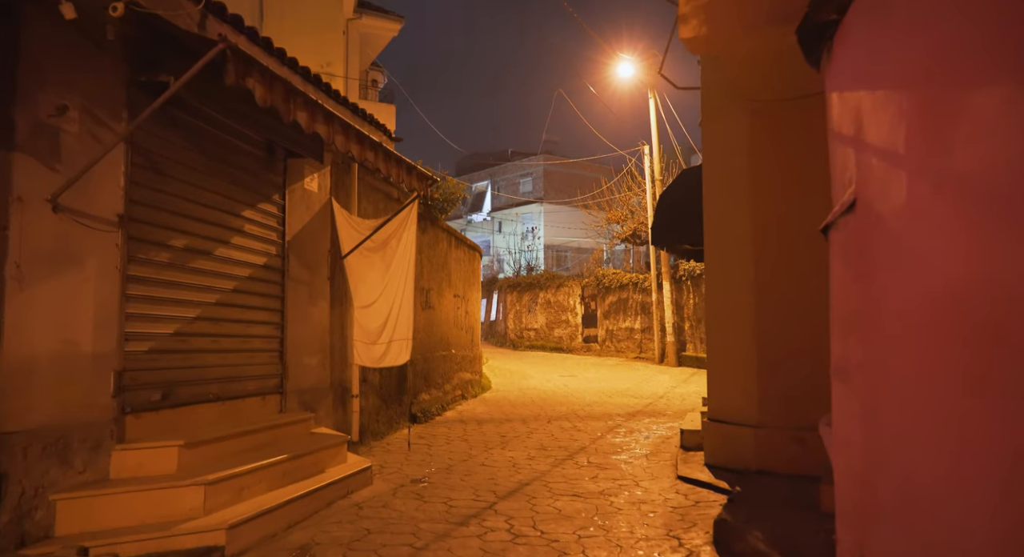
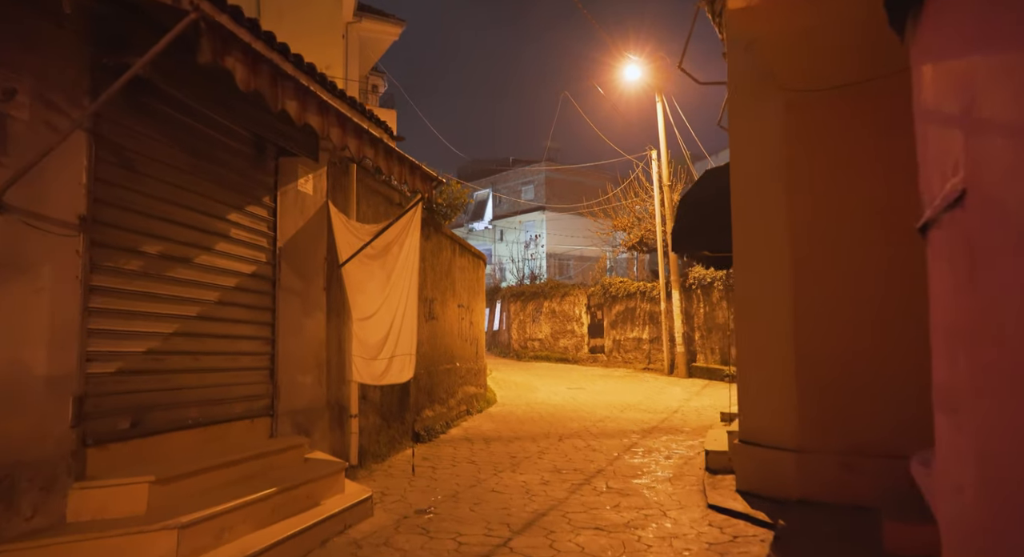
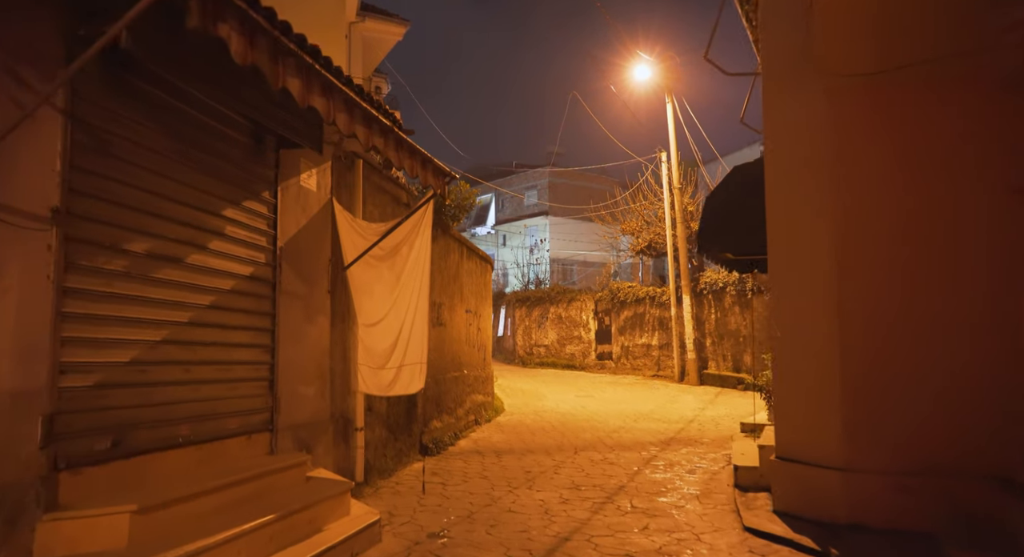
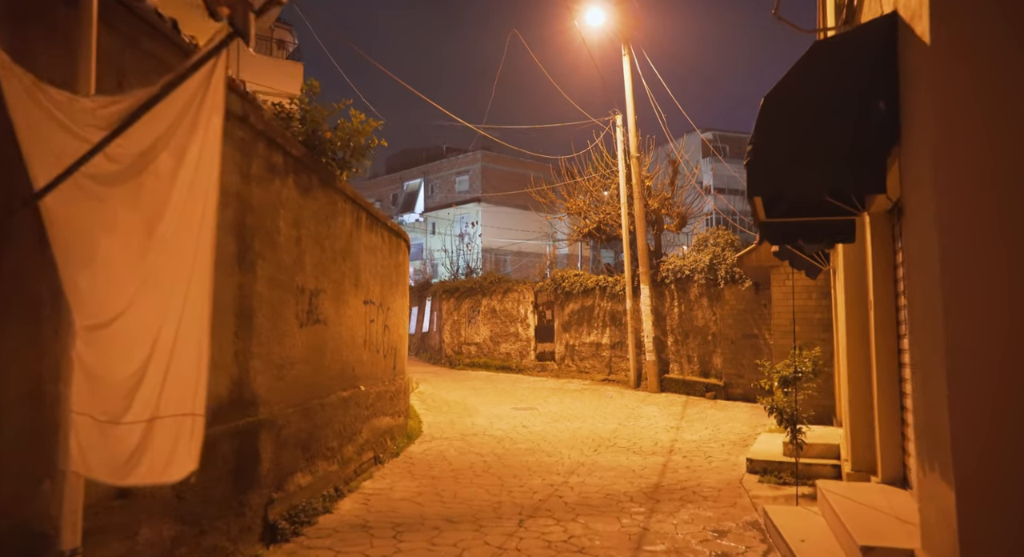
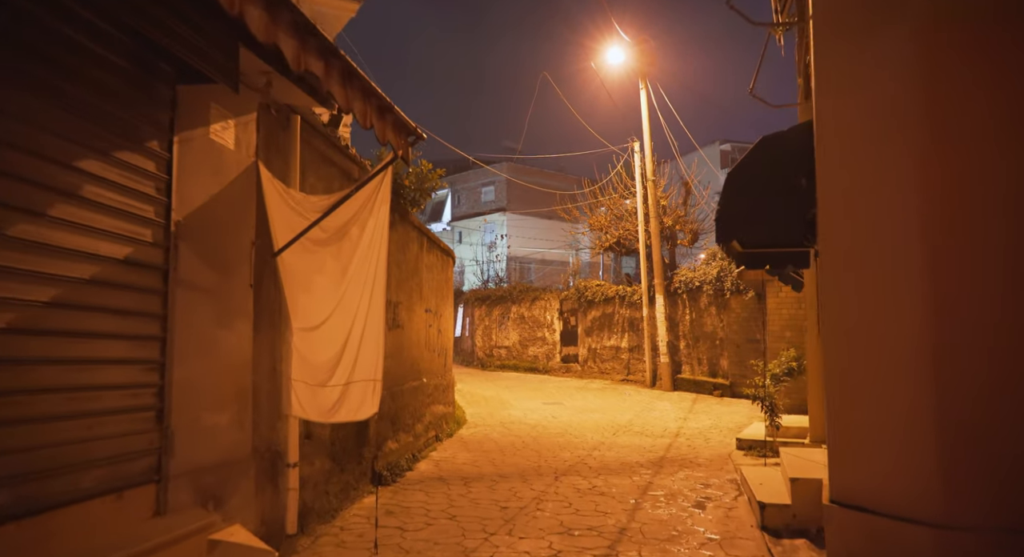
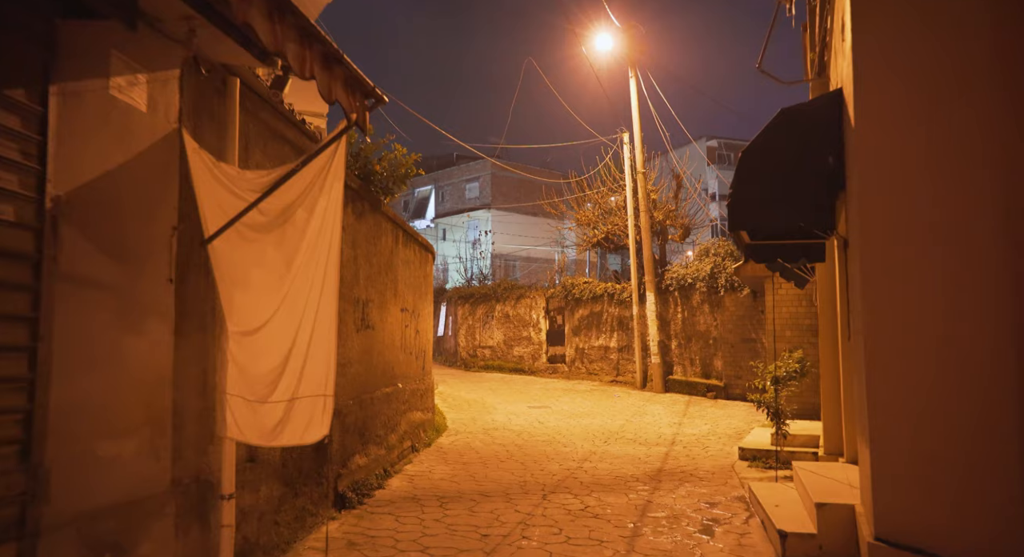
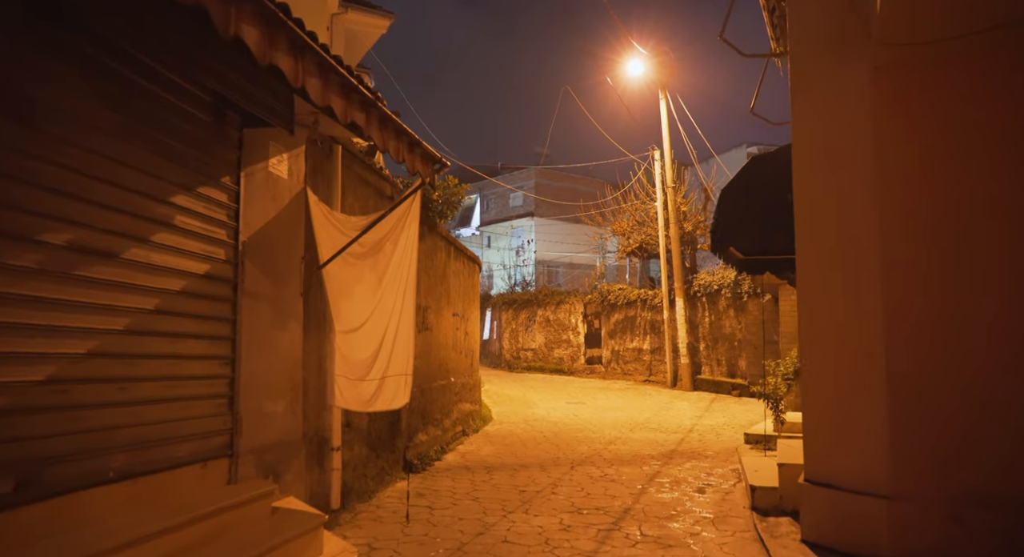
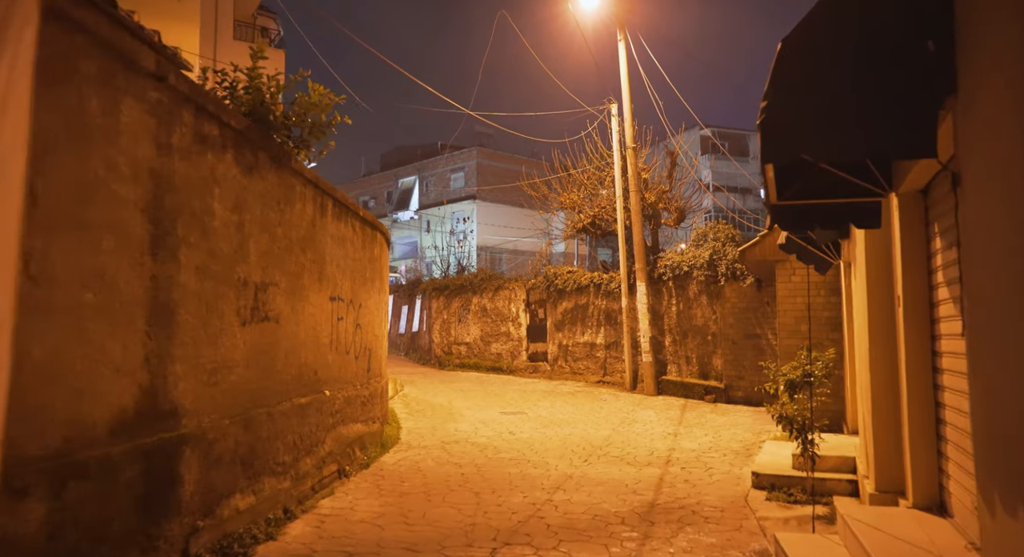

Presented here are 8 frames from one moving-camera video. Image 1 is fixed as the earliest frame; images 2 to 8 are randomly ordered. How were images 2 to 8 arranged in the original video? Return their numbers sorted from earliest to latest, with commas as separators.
2, 3, 7, 5, 6, 4, 8
